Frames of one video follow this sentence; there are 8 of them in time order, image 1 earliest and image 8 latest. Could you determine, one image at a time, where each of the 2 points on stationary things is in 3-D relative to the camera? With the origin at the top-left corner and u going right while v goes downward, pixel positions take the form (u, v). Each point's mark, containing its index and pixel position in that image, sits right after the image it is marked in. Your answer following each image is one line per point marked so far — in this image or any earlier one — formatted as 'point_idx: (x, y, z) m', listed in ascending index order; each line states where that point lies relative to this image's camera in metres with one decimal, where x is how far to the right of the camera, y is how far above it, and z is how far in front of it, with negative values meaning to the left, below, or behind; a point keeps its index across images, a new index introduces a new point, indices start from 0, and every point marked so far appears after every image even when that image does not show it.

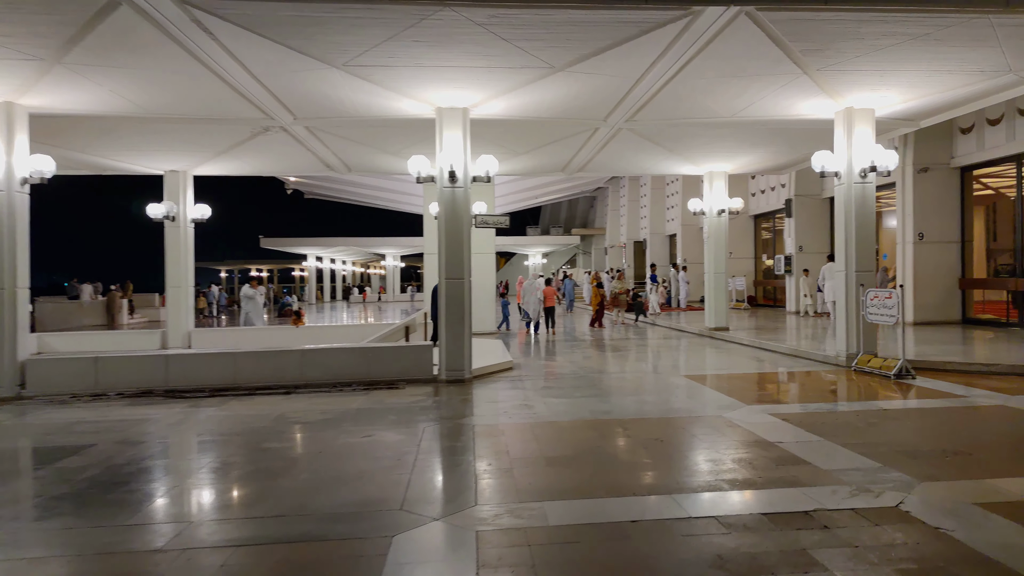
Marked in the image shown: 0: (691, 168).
0: (+3.8, +2.5, +14.4) m
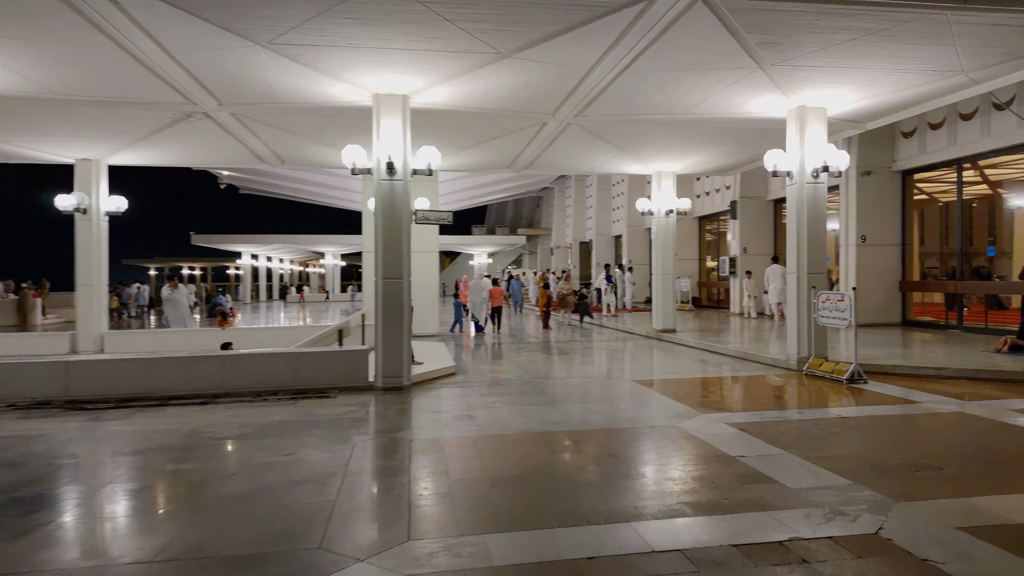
0: (+2.7, +2.5, +14.1) m
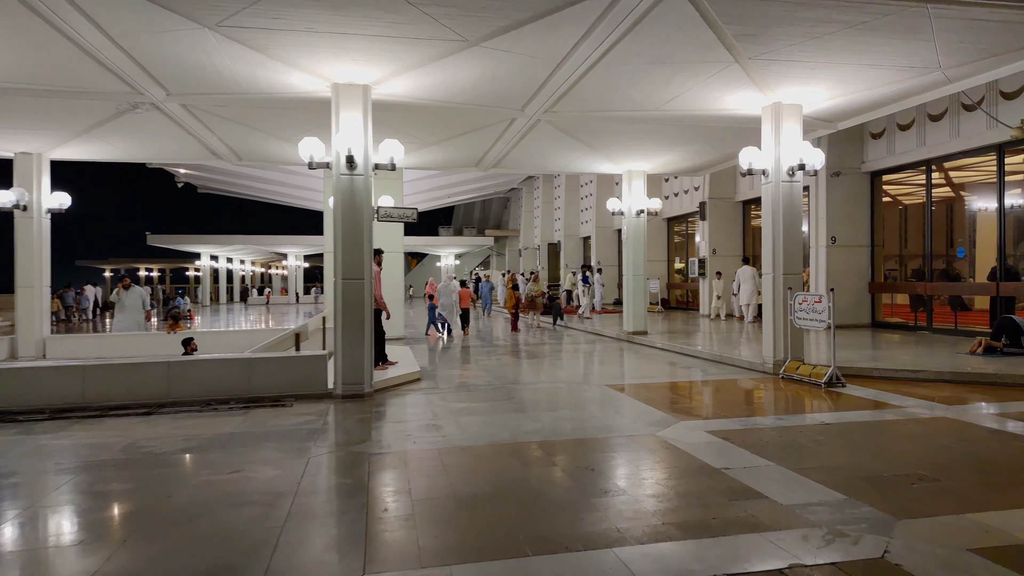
0: (+2.0, +2.5, +13.8) m
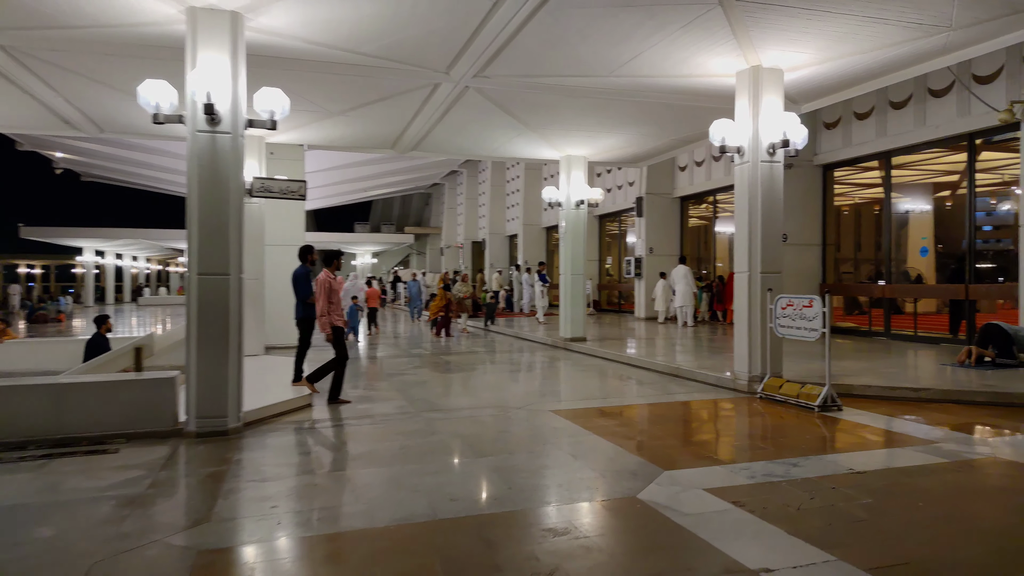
0: (+0.6, +2.5, +12.2) m
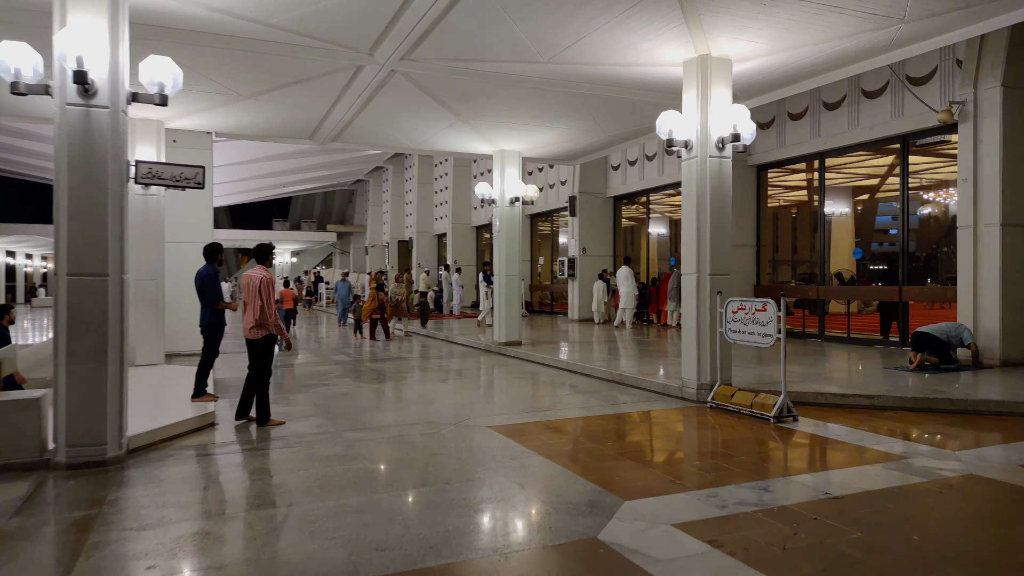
0: (-0.6, +2.5, +11.6) m
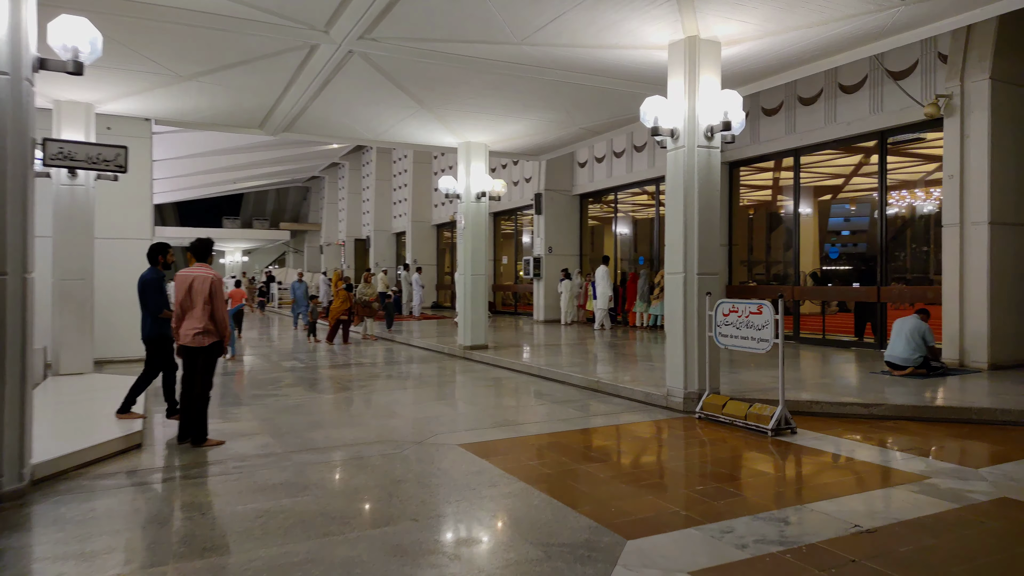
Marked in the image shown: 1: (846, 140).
0: (-1.1, +2.4, +10.9) m
1: (+5.0, +2.2, +10.1) m
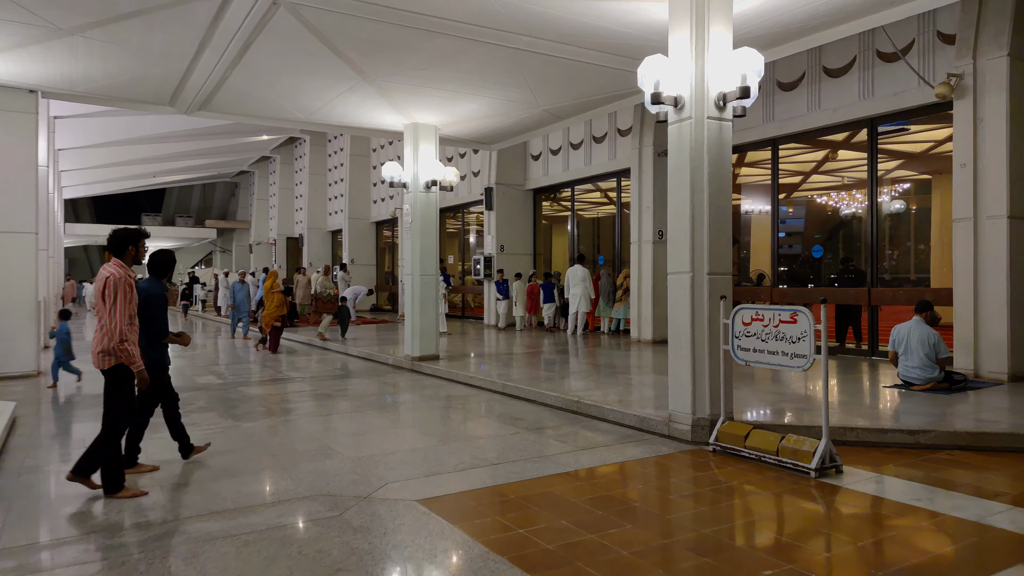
0: (-1.8, +2.4, +9.6) m
1: (+4.4, +2.2, +9.3) m
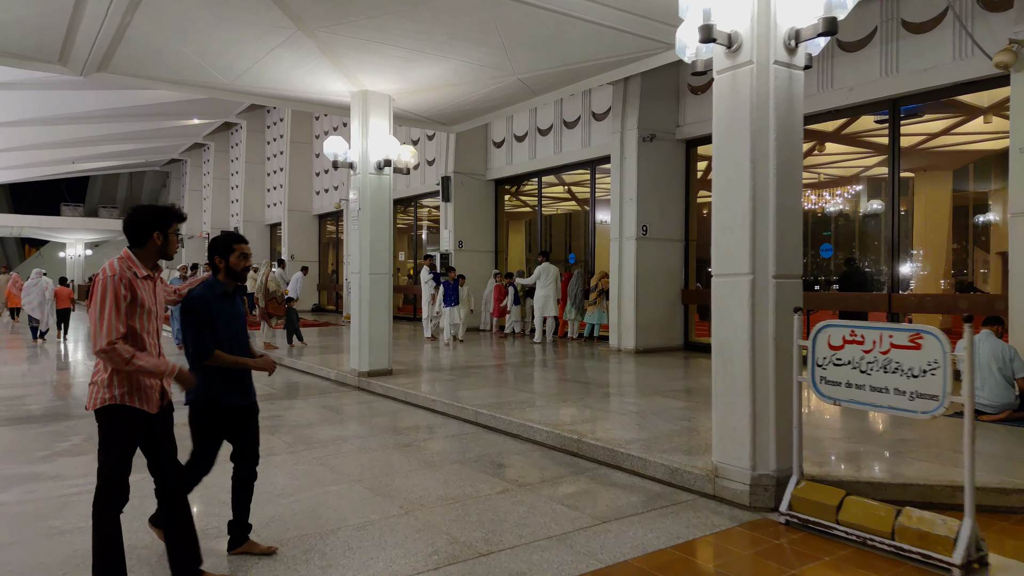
0: (-2.2, +2.4, +8.0) m
1: (+4.0, +2.1, +8.2) m
